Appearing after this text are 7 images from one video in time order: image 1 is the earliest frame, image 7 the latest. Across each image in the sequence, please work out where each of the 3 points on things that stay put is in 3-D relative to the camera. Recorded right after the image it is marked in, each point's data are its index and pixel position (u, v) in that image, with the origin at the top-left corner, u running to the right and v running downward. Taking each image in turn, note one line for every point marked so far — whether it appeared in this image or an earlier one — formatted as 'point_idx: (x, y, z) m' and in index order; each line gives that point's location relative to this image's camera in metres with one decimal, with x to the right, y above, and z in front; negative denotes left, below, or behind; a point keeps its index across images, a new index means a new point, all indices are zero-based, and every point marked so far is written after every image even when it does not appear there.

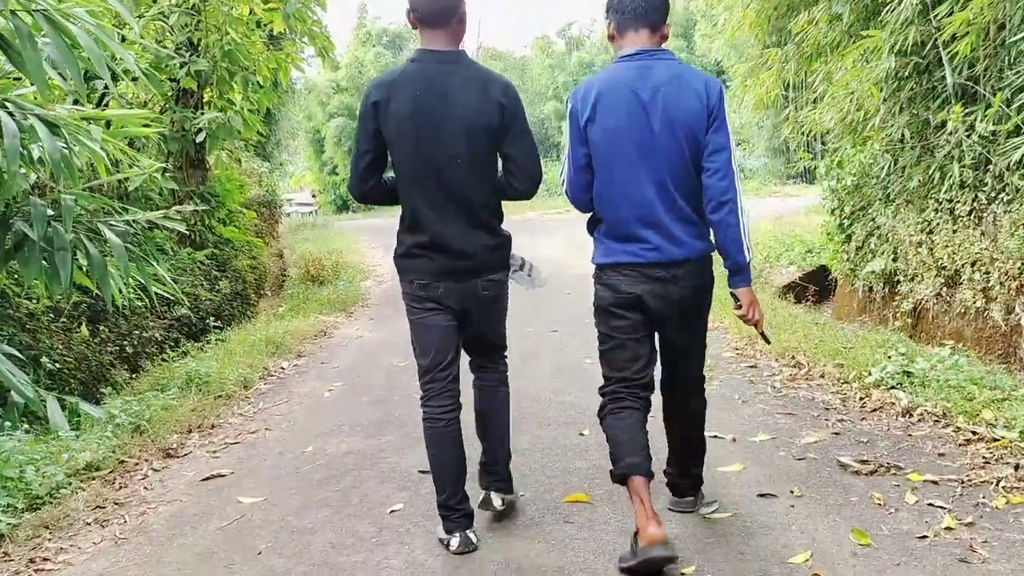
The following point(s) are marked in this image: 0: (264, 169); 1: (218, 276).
0: (-4.3, +2.0, +13.7) m
1: (-3.1, +0.1, +8.5) m
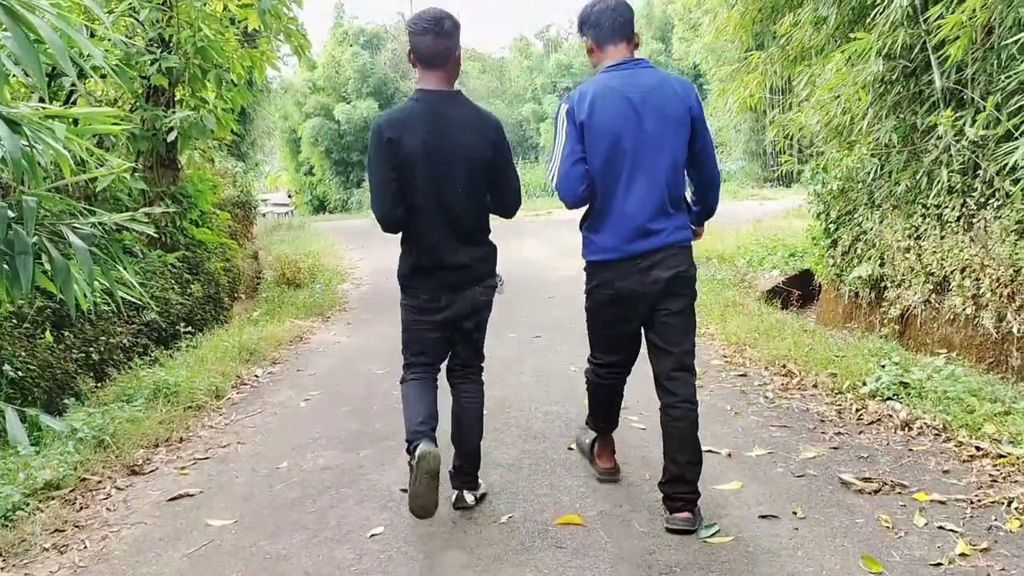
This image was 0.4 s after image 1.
0: (-4.7, +2.0, +13.5) m
1: (-3.3, +0.1, +8.2) m
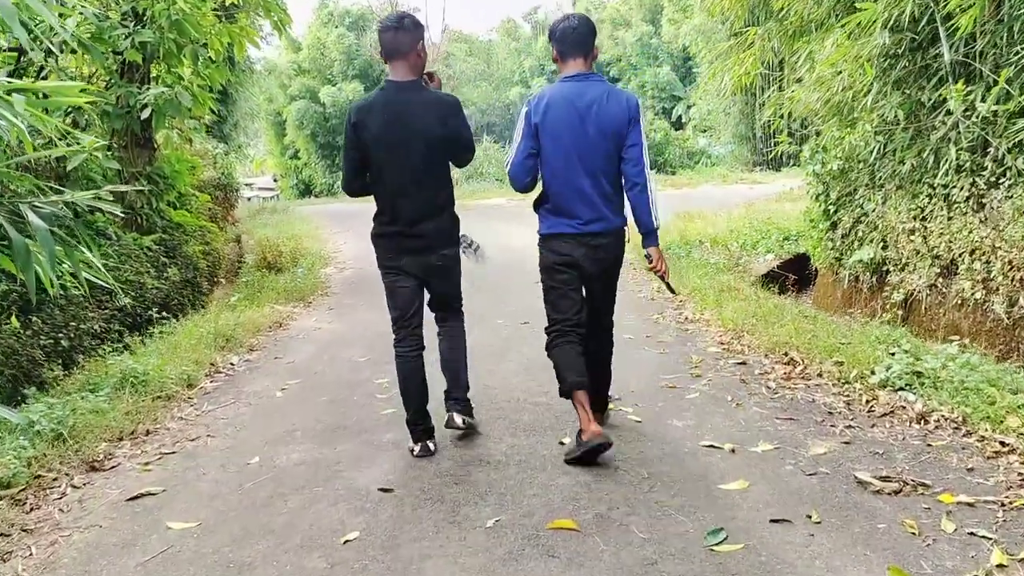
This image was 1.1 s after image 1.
0: (-4.9, +2.3, +13.1) m
1: (-3.5, +0.3, +7.9) m
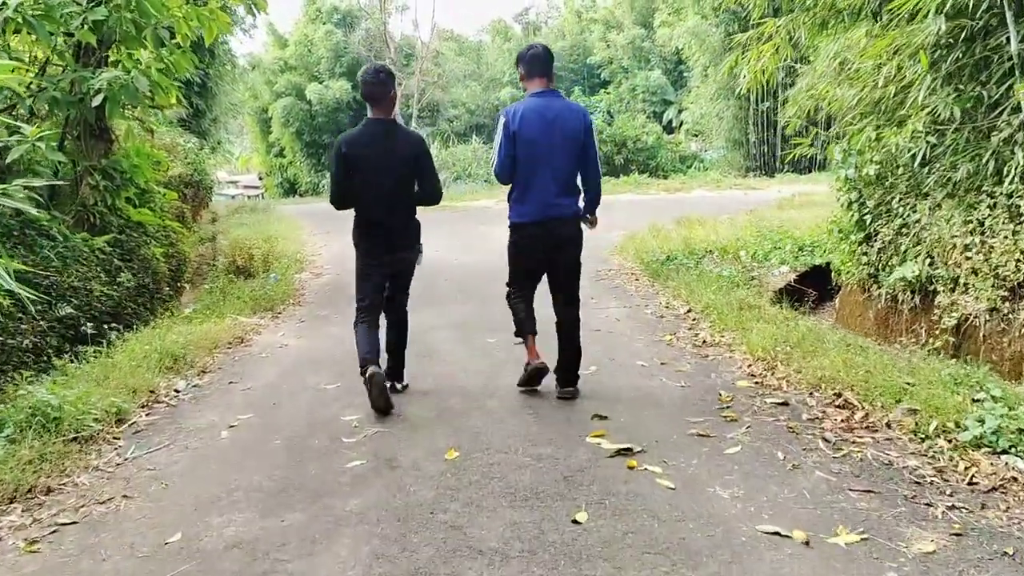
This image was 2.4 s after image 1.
0: (-5.0, +2.2, +12.3) m
1: (-3.5, +0.2, +7.1) m
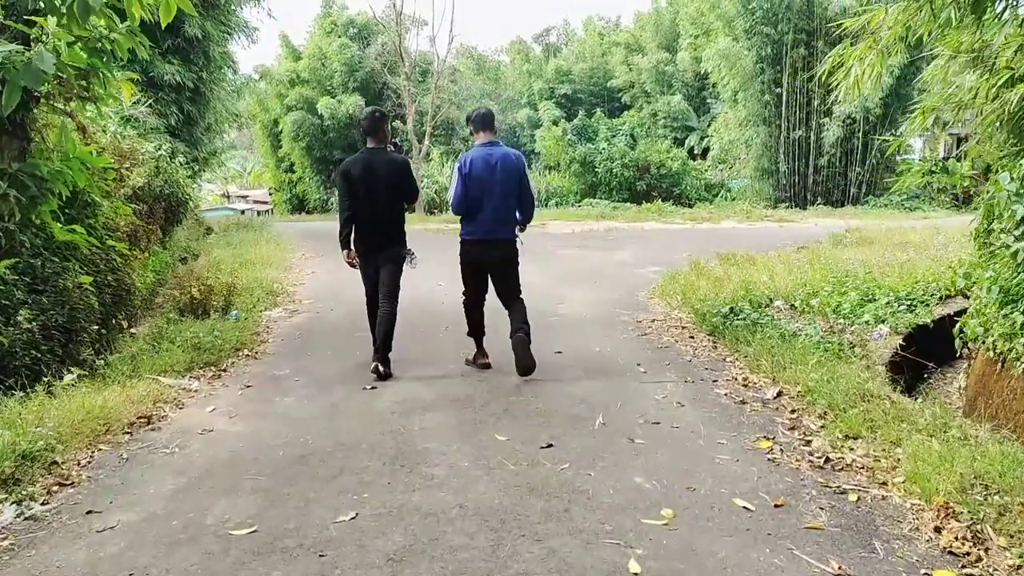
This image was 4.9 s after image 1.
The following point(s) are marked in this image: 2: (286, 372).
0: (-4.7, +1.8, +10.7) m
1: (-3.4, -0.1, +5.5) m
2: (-1.5, -0.5, +5.2) m
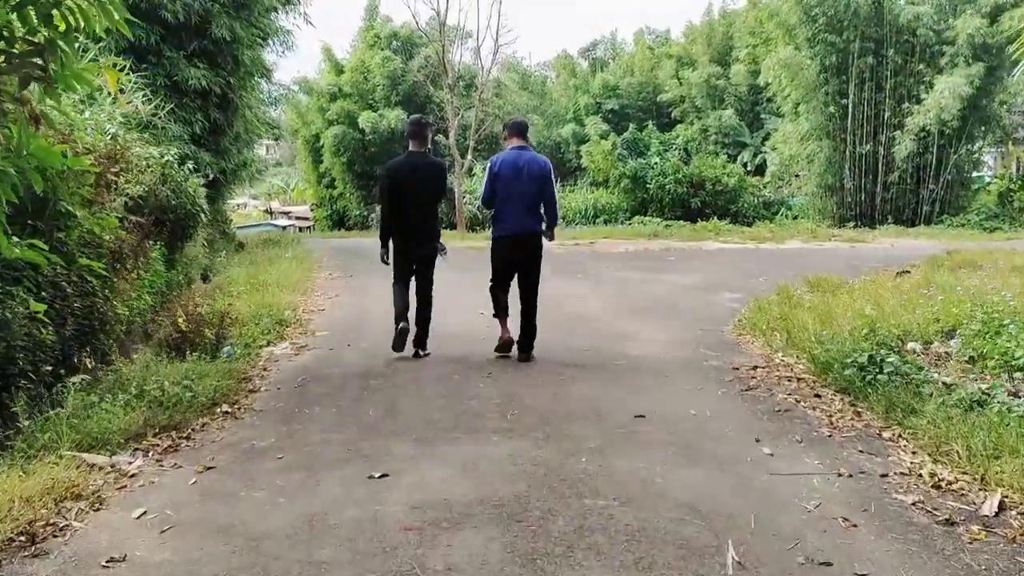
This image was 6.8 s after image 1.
0: (-4.1, +1.5, +9.5) m
1: (-3.0, -0.3, +4.2) m
2: (-1.2, -0.7, +3.8) m
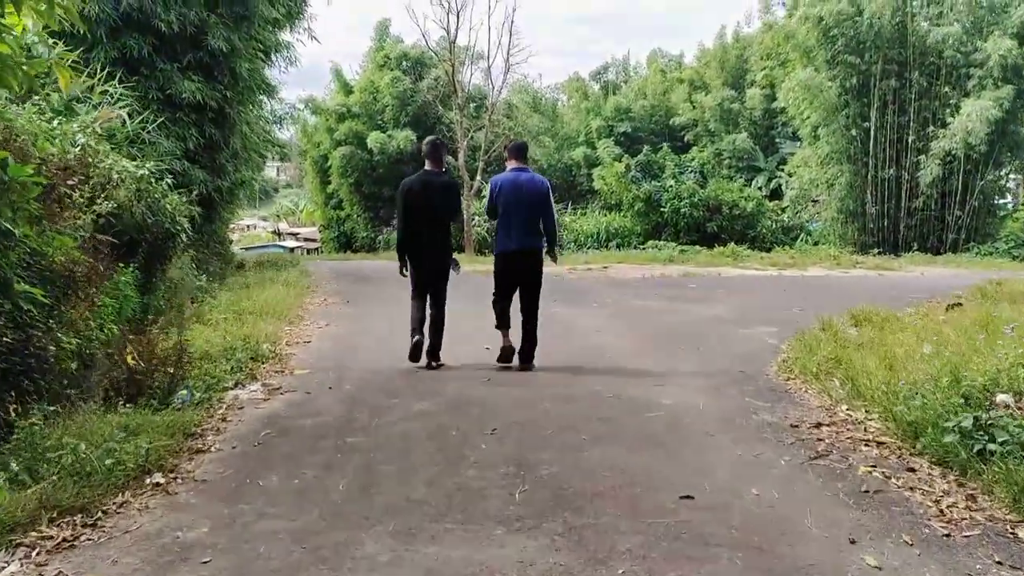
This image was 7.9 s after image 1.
0: (-4.0, +1.3, +8.7) m
1: (-3.0, -0.4, +3.3) m
2: (-1.1, -0.9, +2.9) m
